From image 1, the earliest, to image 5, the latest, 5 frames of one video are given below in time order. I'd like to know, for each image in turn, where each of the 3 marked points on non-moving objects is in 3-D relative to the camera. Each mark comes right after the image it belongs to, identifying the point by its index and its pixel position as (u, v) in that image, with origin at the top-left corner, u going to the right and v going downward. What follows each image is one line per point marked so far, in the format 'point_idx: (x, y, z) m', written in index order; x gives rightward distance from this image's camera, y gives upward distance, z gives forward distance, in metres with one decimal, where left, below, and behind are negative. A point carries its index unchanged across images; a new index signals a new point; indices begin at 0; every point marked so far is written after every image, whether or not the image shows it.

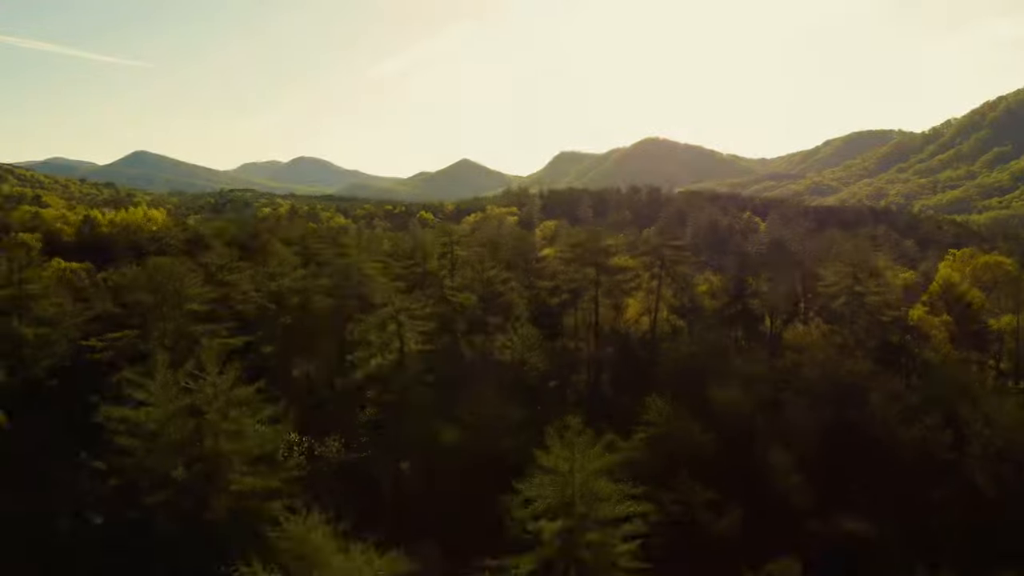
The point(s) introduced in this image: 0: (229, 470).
0: (-6.4, -4.1, +17.8) m
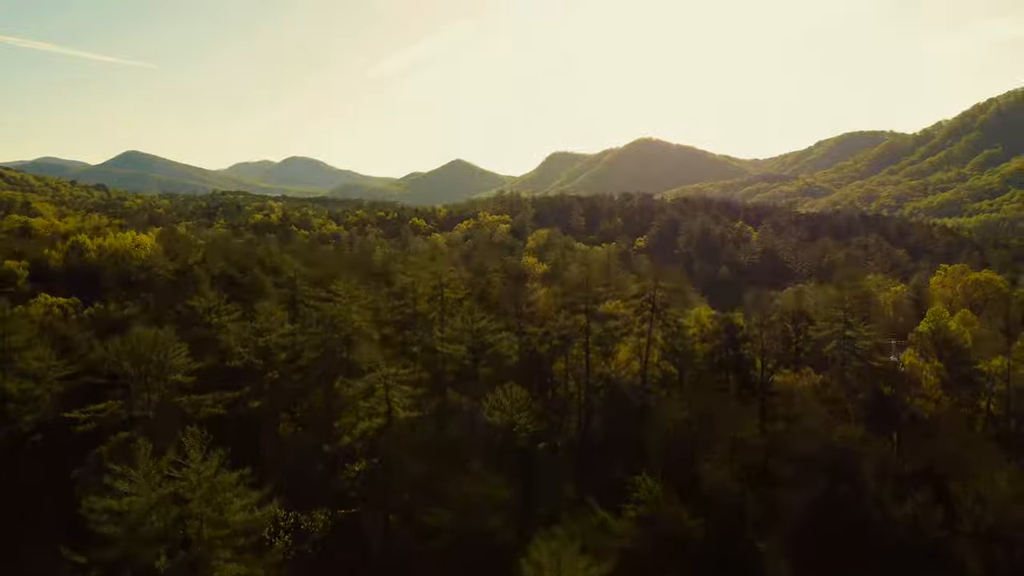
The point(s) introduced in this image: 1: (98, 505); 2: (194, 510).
0: (-6.7, -6.1, +17.5) m
1: (-9.4, -4.9, +17.6) m
2: (-7.1, -4.9, +17.4) m
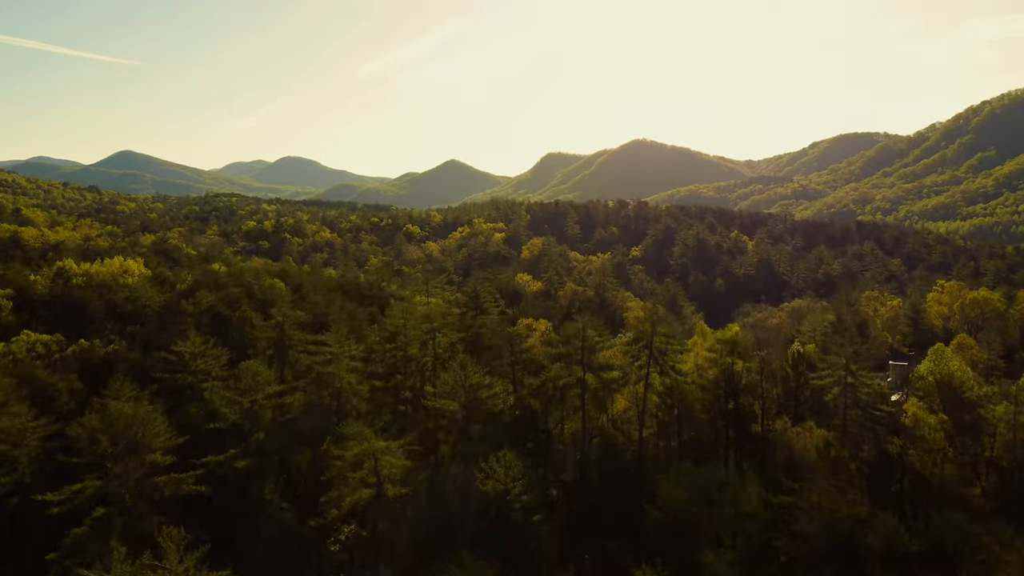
0: (-6.8, -8.1, +16.6) m
1: (-9.5, -6.9, +16.6) m
2: (-7.2, -6.9, +16.5) m
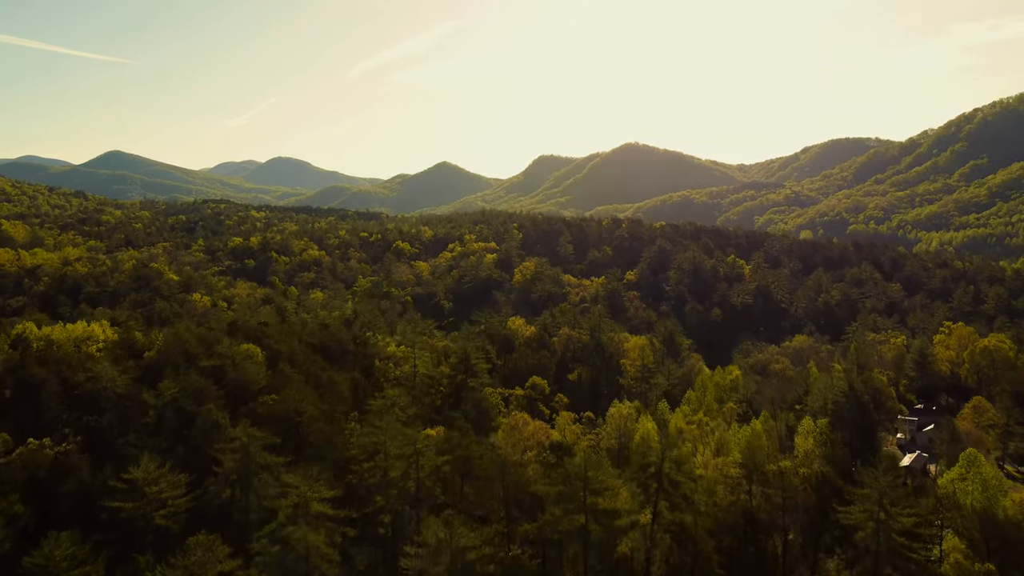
0: (-7.0, -12.7, +12.9) m
1: (-9.6, -11.5, +12.9) m
2: (-7.3, -11.6, +12.8) m
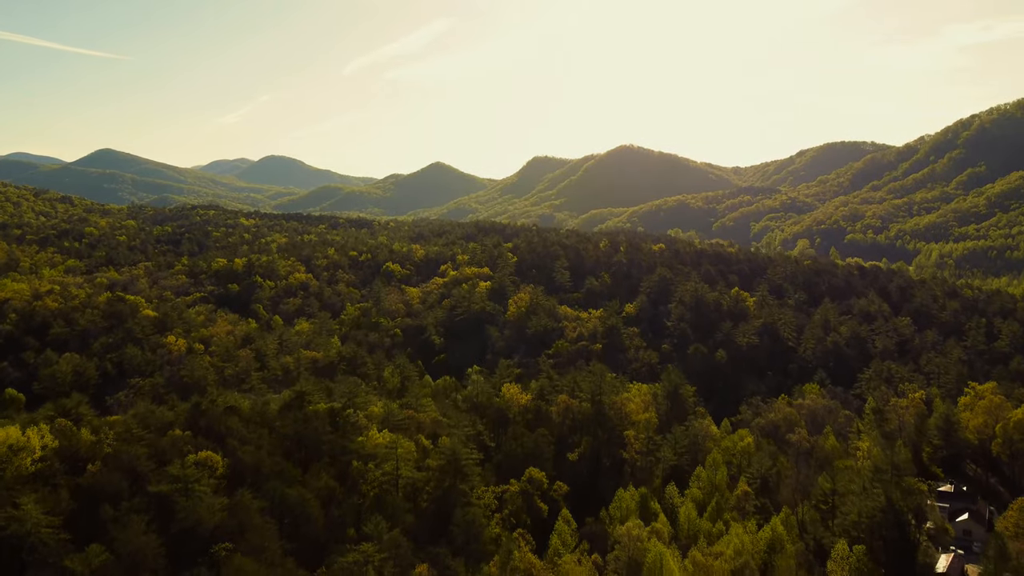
0: (-7.0, -19.1, +6.4) m
1: (-9.6, -17.9, +6.4) m
2: (-7.4, -18.0, +6.3) m
